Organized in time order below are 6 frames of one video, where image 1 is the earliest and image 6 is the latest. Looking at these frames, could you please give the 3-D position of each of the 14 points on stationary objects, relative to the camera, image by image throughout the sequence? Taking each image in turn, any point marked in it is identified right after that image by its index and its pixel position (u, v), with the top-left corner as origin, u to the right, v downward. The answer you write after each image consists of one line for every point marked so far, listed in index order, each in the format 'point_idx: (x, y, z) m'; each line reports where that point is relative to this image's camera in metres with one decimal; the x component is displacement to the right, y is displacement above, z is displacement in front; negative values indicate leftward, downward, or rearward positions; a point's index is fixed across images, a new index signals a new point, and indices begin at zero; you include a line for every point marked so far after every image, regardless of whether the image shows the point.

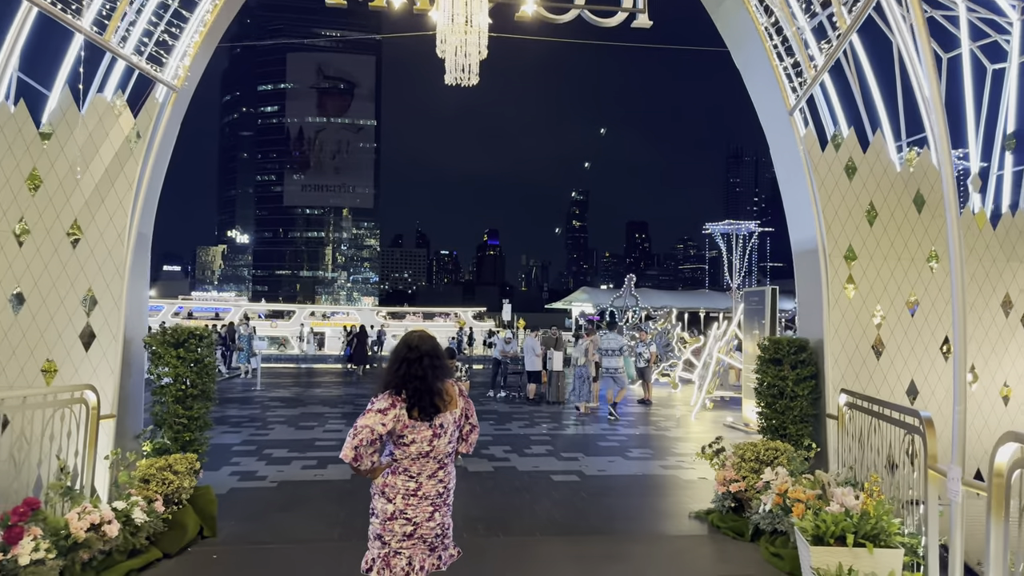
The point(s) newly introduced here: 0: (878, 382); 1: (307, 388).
0: (+3.3, -0.8, +6.8) m
1: (-4.8, -2.5, +17.7) m
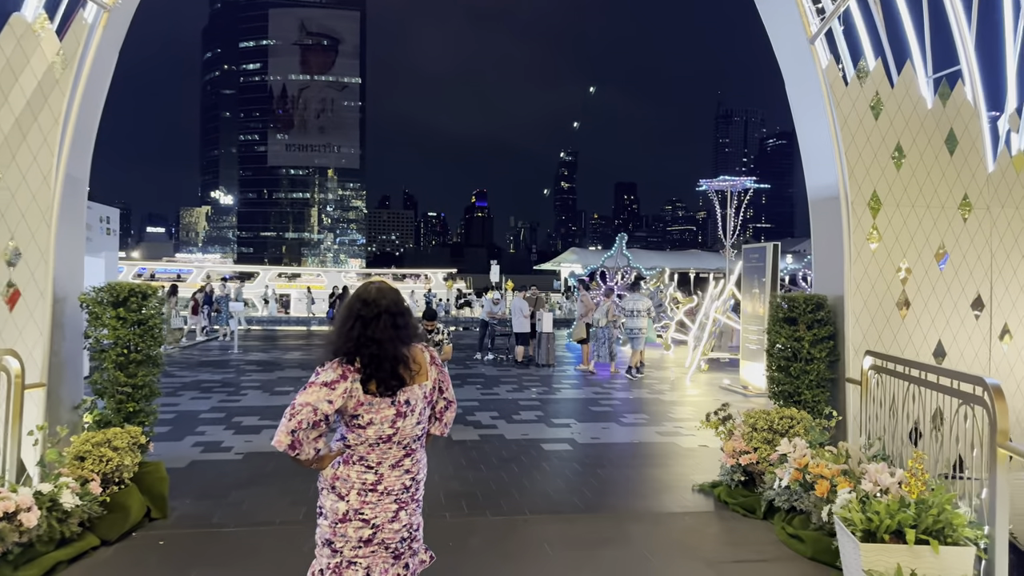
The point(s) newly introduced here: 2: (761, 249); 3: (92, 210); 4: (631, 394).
0: (+3.2, -0.4, +6.1) m
1: (-5.0, -1.6, +17.0) m
2: (+4.0, +0.6, +12.1) m
3: (-8.4, +1.6, +15.3) m
4: (+1.9, -1.7, +11.8) m
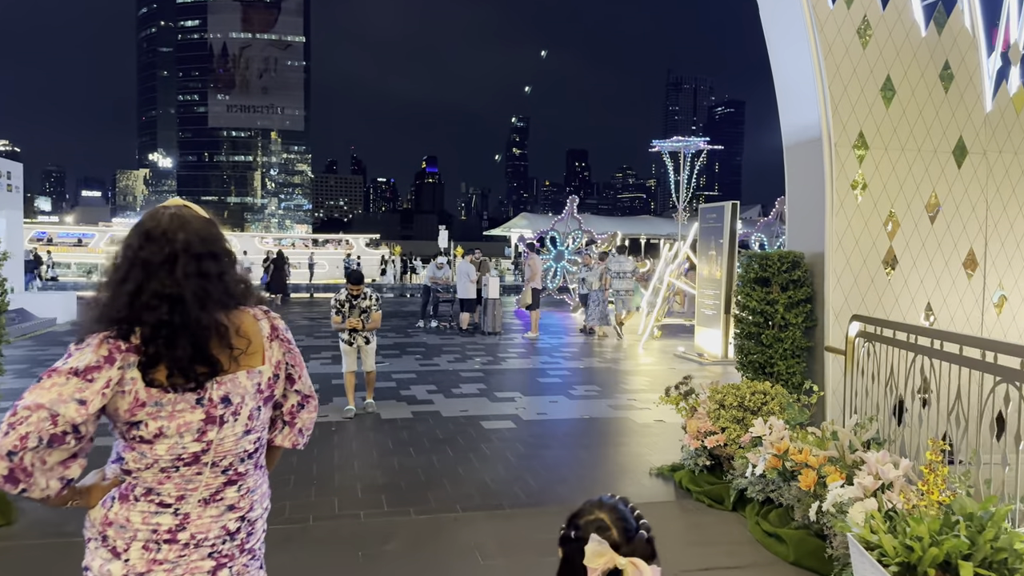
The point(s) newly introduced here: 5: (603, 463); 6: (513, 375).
0: (+2.7, -0.1, +5.4) m
1: (-6.2, -0.8, +15.7) m
2: (+3.1, +1.2, +11.3) m
3: (-9.5, +2.3, +13.7) m
4: (+1.0, -1.1, +11.0) m
5: (+0.7, -1.4, +5.9) m
6: (0.0, -1.1, +9.9) m
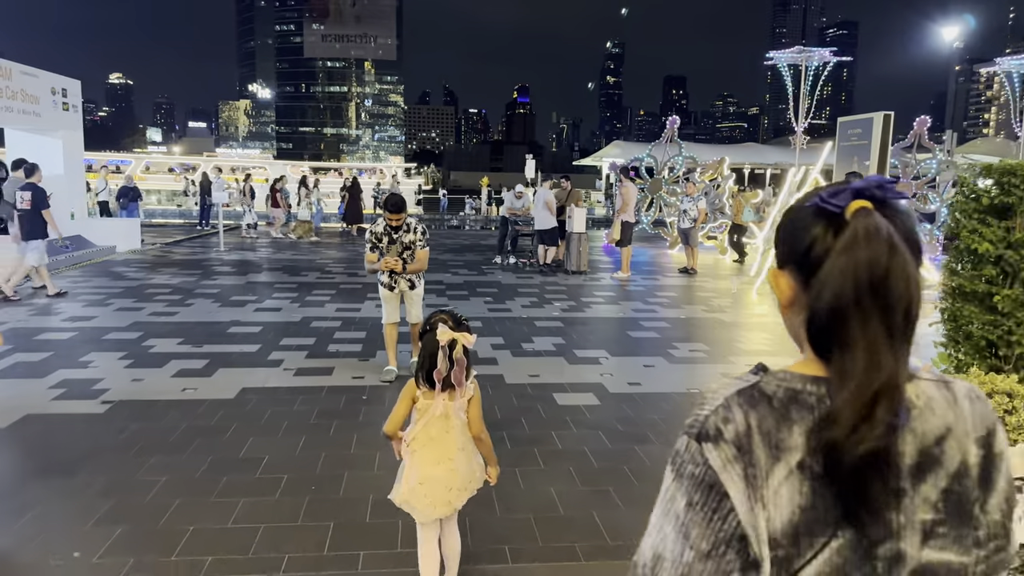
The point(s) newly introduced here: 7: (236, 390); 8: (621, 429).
0: (+3.1, +0.2, +3.3) m
1: (-4.5, +0.6, +14.6) m
2: (+4.2, +2.0, +9.0) m
3: (-8.0, +3.5, +12.7) m
4: (+2.1, -0.3, +9.1) m
5: (+1.2, -1.0, +4.1) m
6: (+0.9, -0.4, +8.2) m
7: (-2.0, -0.7, +5.5) m
8: (+0.7, -0.9, +4.8) m
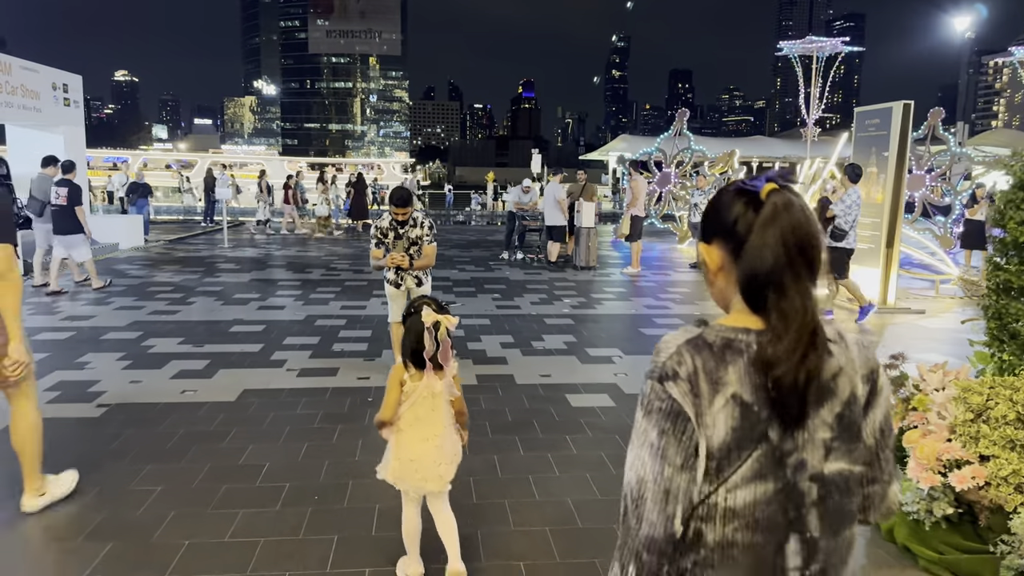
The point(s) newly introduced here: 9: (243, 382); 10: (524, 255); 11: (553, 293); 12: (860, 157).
0: (+3.1, +0.2, +3.0) m
1: (-4.4, +0.7, +14.4) m
2: (+4.3, +2.0, +8.7) m
3: (-7.9, +3.6, +12.6) m
4: (+2.2, -0.2, +8.9) m
5: (+1.2, -1.0, +3.9) m
6: (+1.0, -0.4, +7.9) m
7: (-1.9, -0.7, +5.3) m
8: (+0.8, -0.9, +4.6) m
9: (-2.0, -0.7, +5.5) m
10: (+0.2, +0.6, +14.0) m
11: (+0.5, -0.1, +9.9) m
12: (+4.3, +1.6, +9.3) m
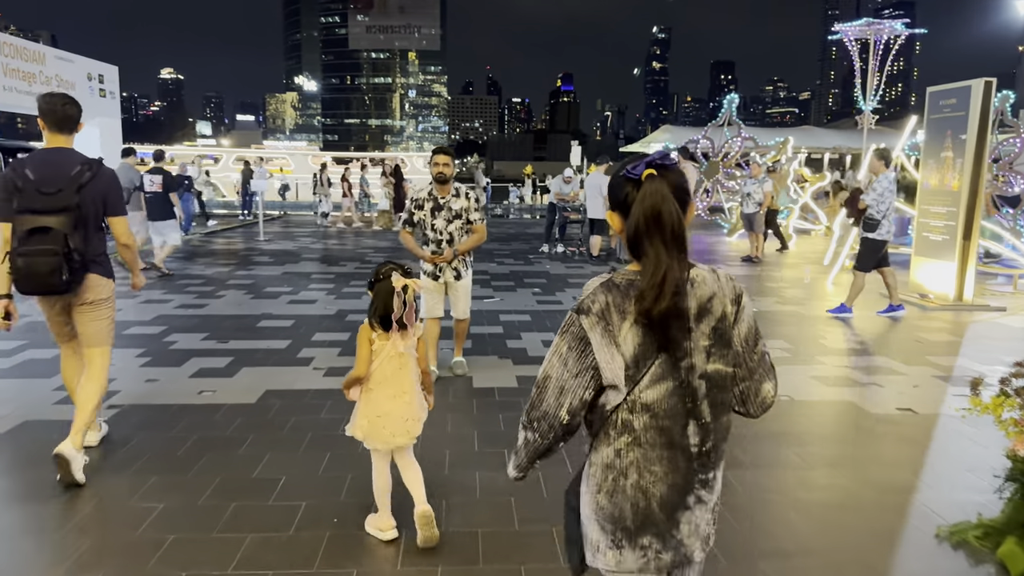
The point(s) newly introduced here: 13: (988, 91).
0: (+3.3, +0.2, +2.4) m
1: (-3.6, +0.8, +14.1) m
2: (+4.8, +2.1, +8.0) m
3: (-7.2, +3.7, +12.4) m
4: (+2.7, -0.2, +8.3) m
5: (+1.4, -1.0, +3.3) m
6: (+1.5, -0.3, +7.4) m
7: (-1.6, -0.7, +4.9) m
8: (+1.0, -0.8, +4.0) m
9: (-1.7, -0.6, +5.1) m
10: (+1.0, +0.7, +13.5) m
11: (+1.0, 0.0, +9.3) m
12: (+4.8, +1.7, +8.5) m
13: (+4.9, +2.0, +7.7) m
